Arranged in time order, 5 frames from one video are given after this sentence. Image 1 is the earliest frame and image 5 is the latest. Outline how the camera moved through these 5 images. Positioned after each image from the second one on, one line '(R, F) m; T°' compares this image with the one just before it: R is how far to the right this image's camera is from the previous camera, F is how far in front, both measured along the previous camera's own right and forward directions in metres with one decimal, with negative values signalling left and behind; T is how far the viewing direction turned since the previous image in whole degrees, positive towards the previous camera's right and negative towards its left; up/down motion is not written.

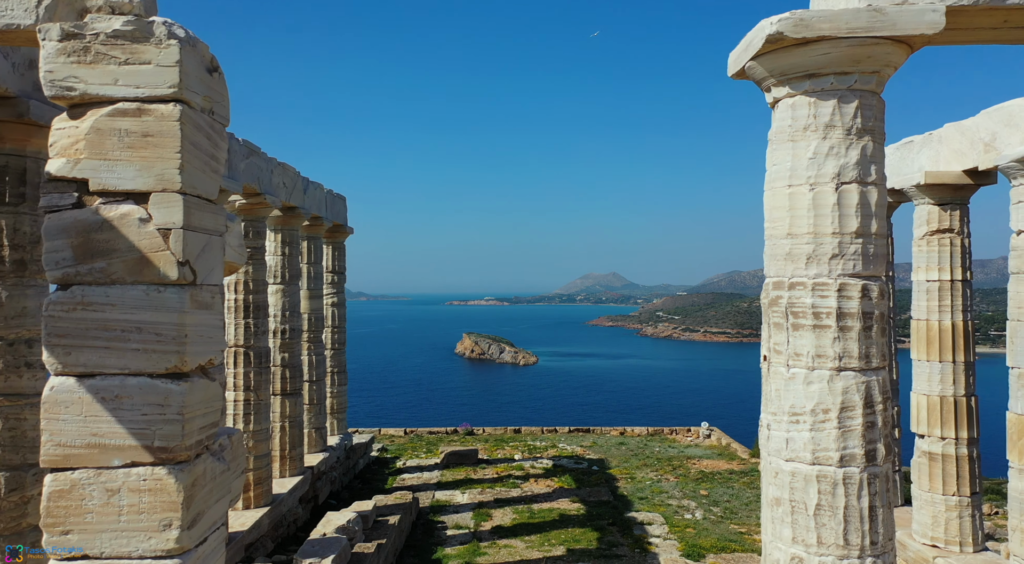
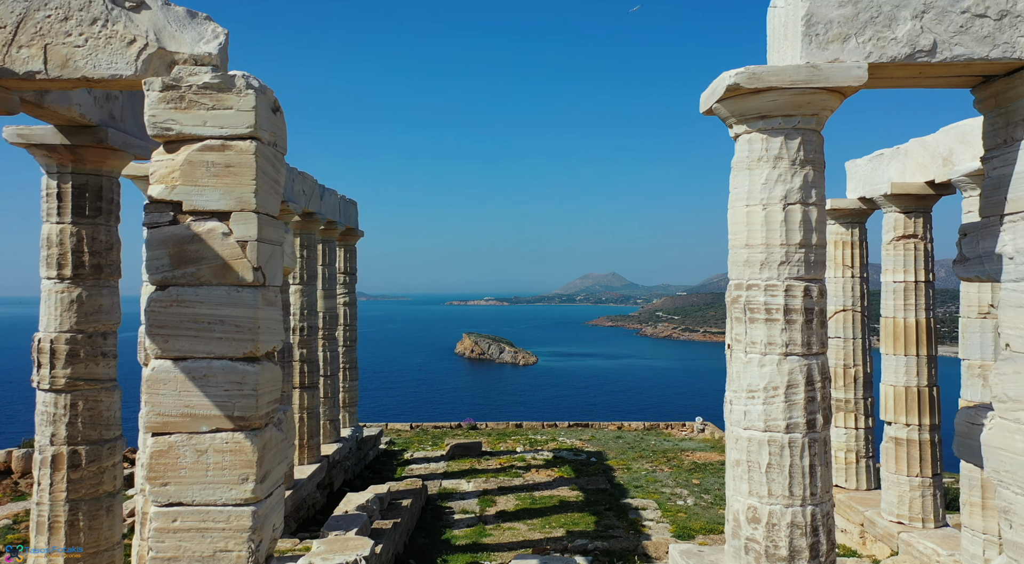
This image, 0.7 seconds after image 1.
(-0.1, -1.0) m; 0°
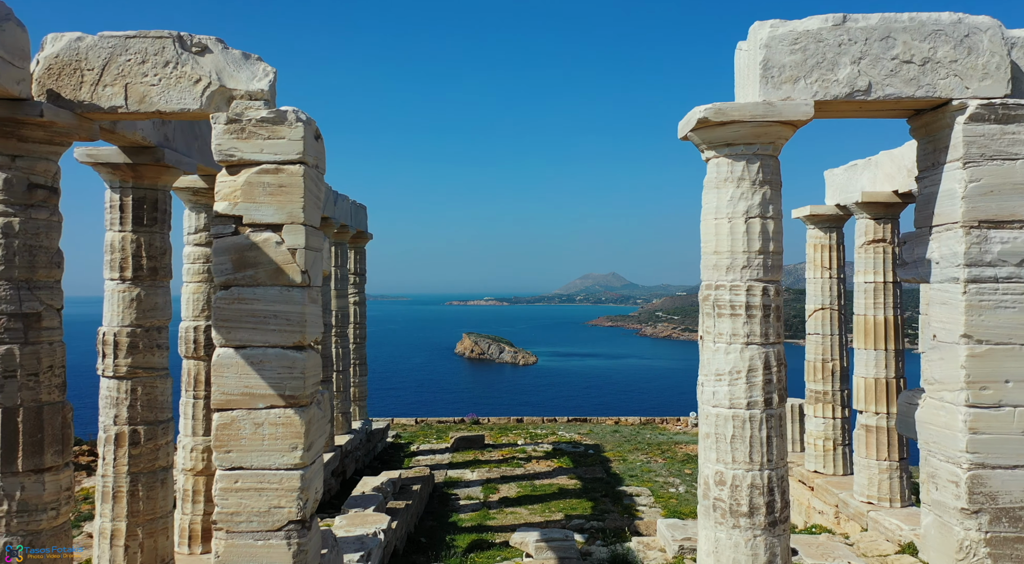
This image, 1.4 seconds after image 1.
(-0.1, -1.0) m; 0°
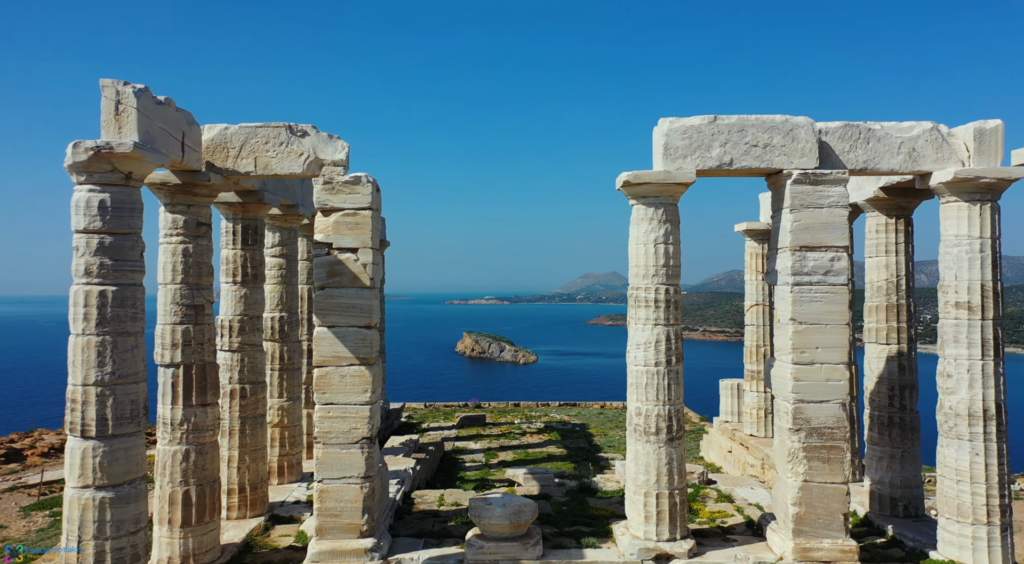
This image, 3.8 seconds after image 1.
(+0.1, -3.5) m; 0°
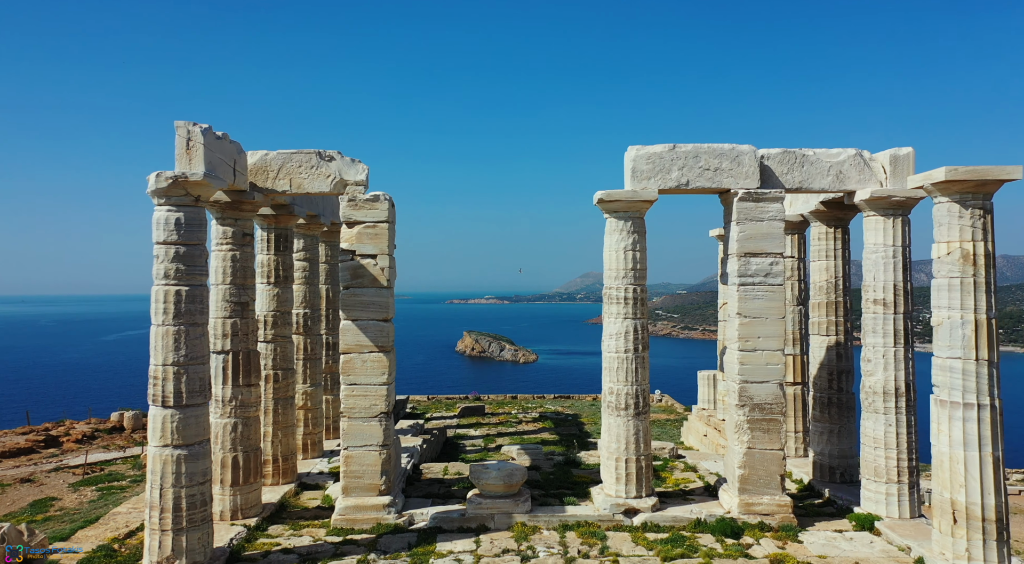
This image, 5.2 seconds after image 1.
(+0.1, -1.9) m; 0°
